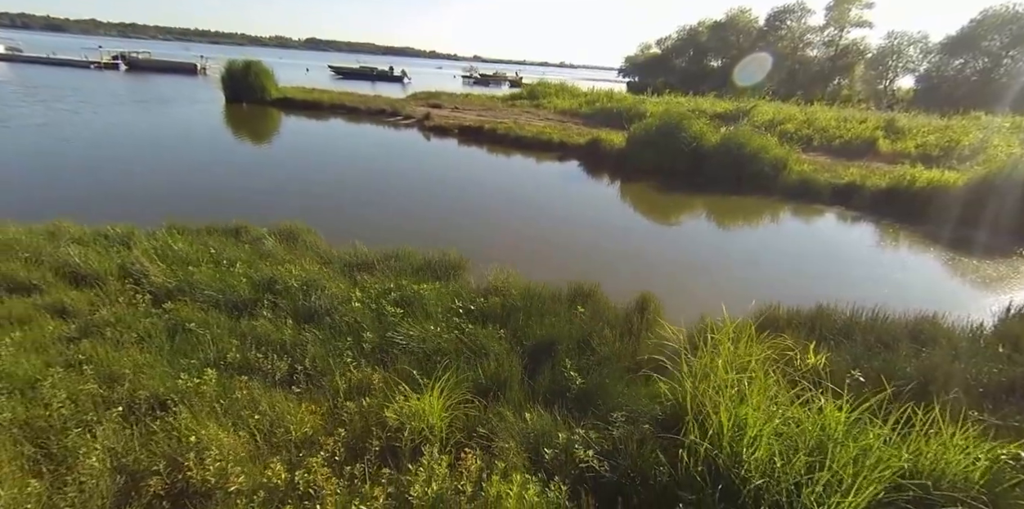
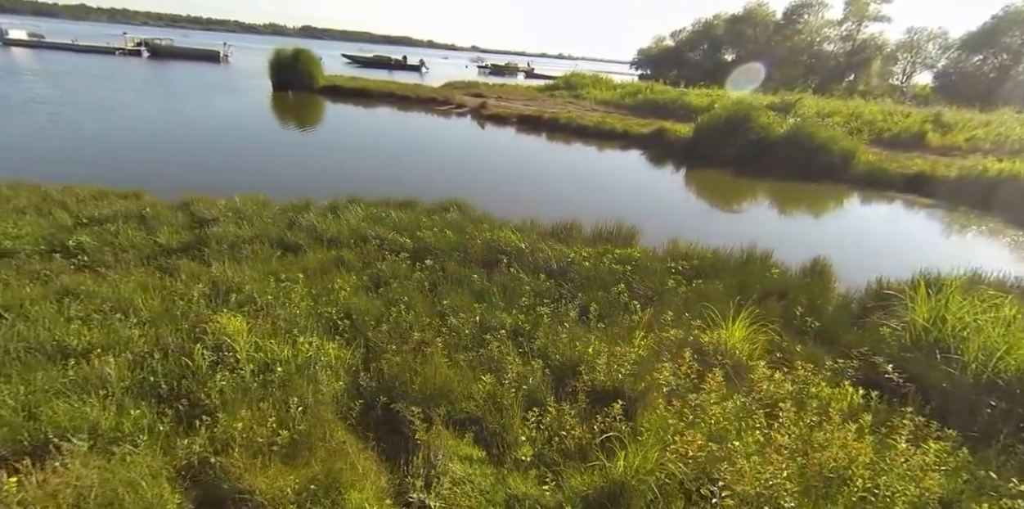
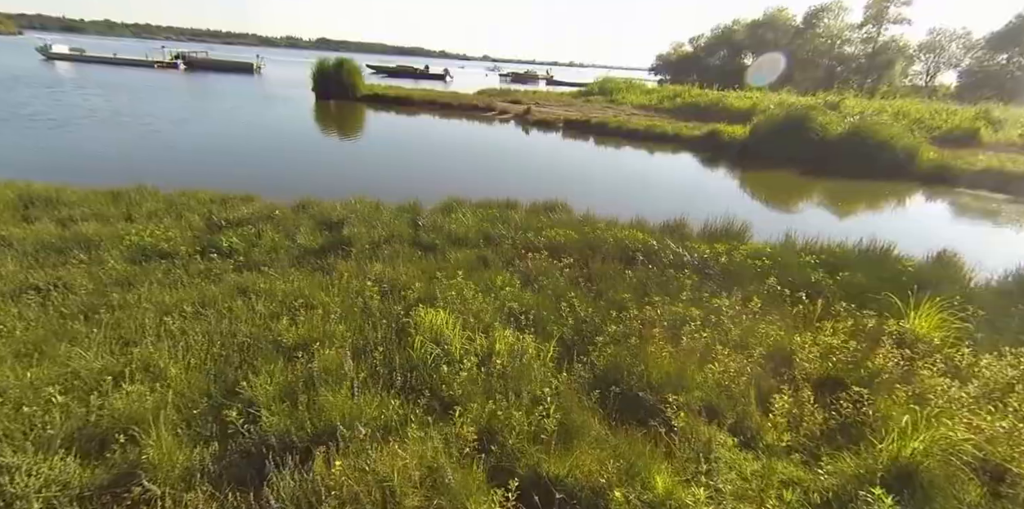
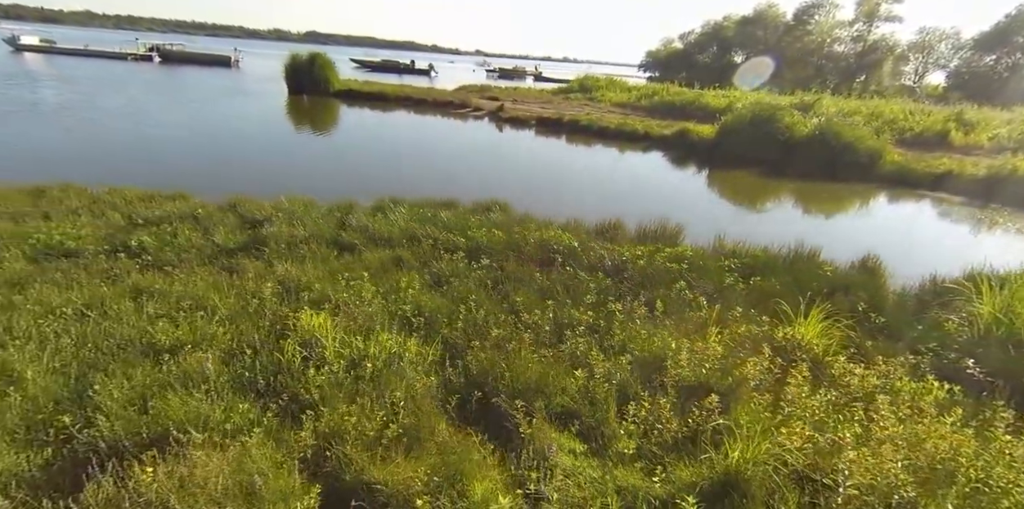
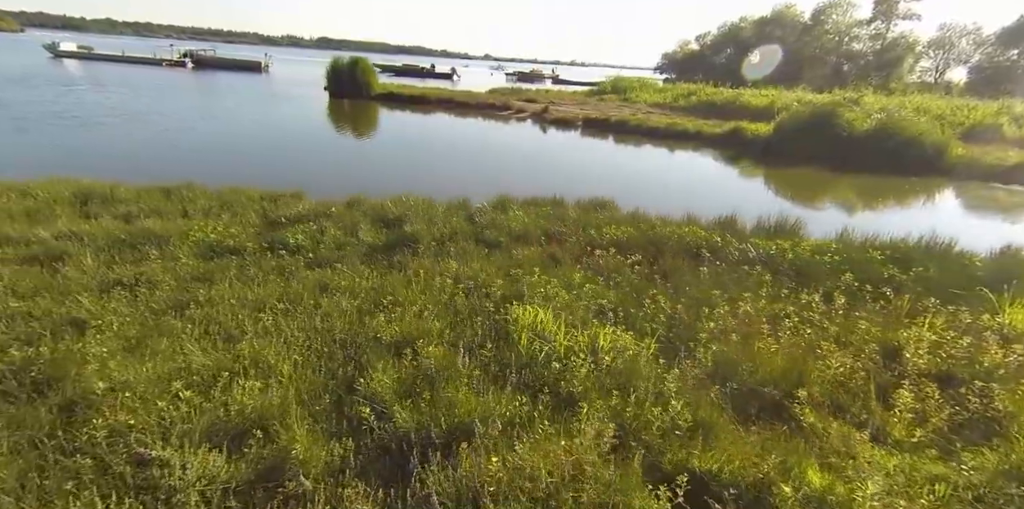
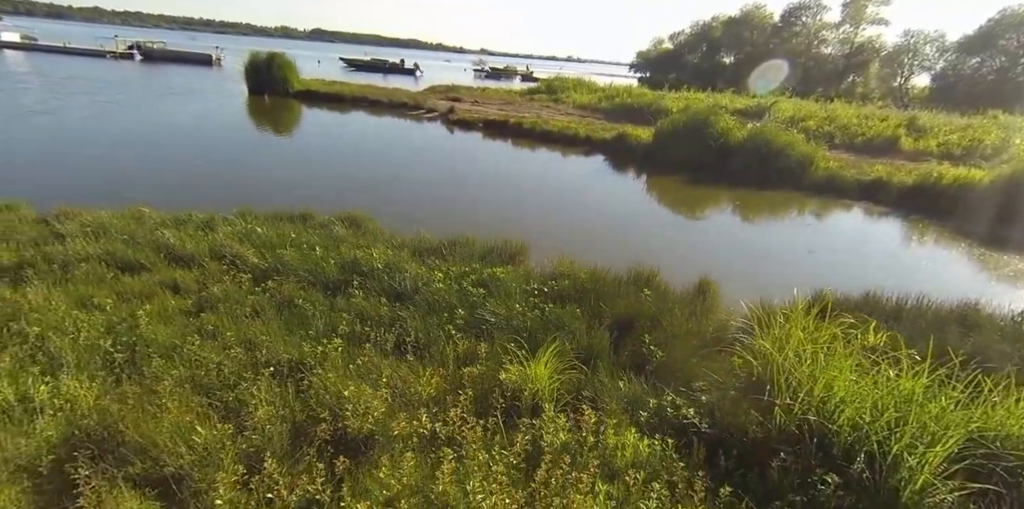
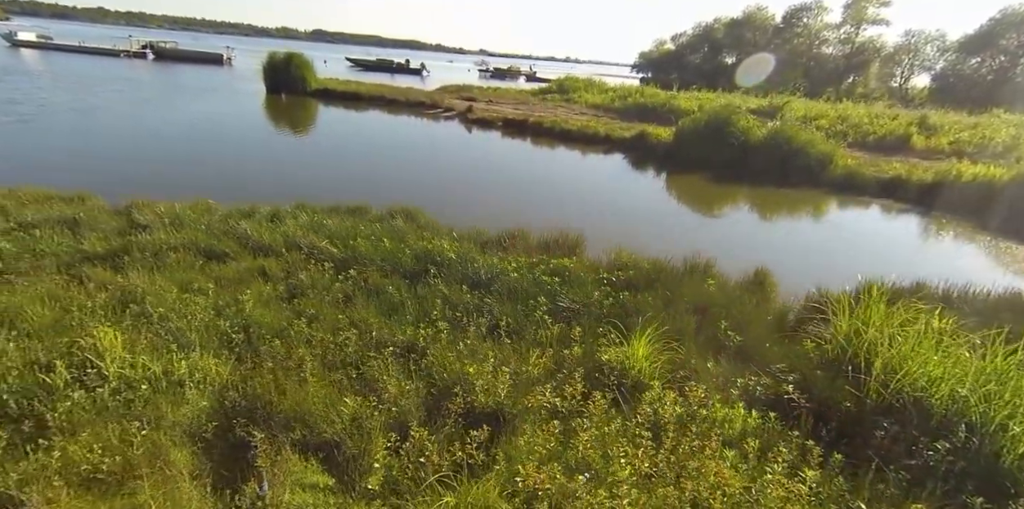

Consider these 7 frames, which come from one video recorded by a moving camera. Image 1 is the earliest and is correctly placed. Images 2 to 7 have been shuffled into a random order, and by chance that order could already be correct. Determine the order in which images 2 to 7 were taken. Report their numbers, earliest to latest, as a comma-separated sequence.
6, 7, 2, 4, 3, 5
